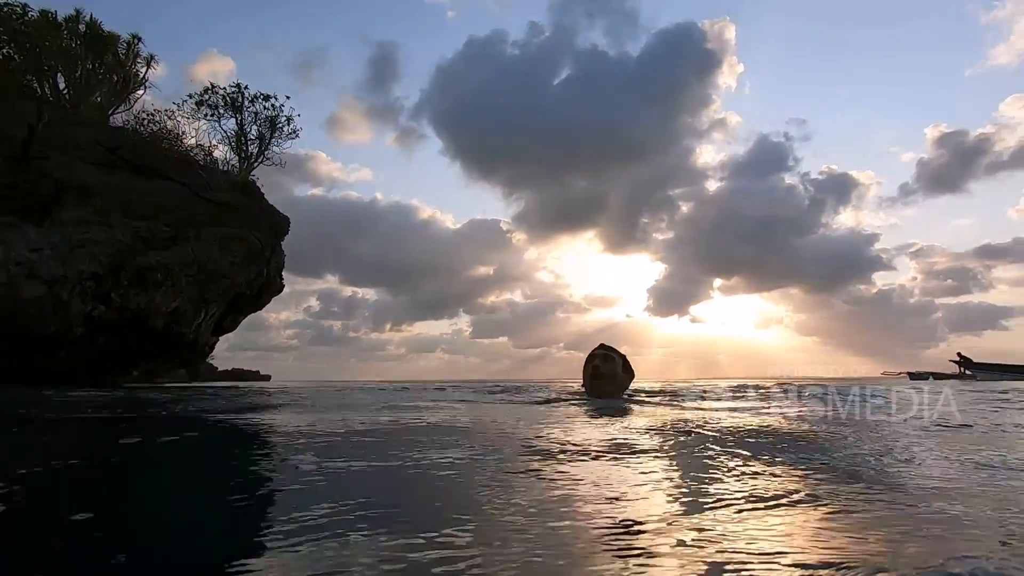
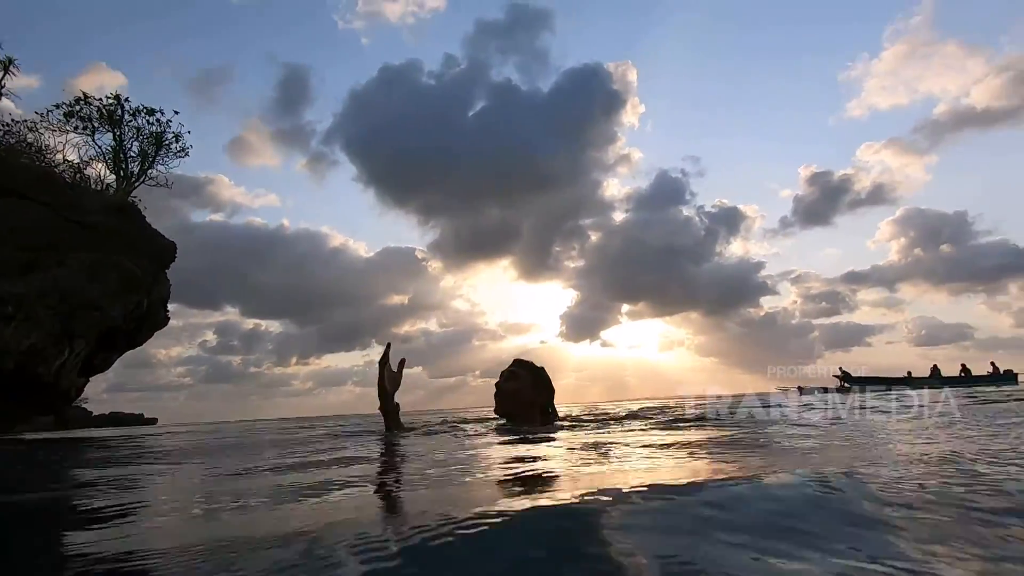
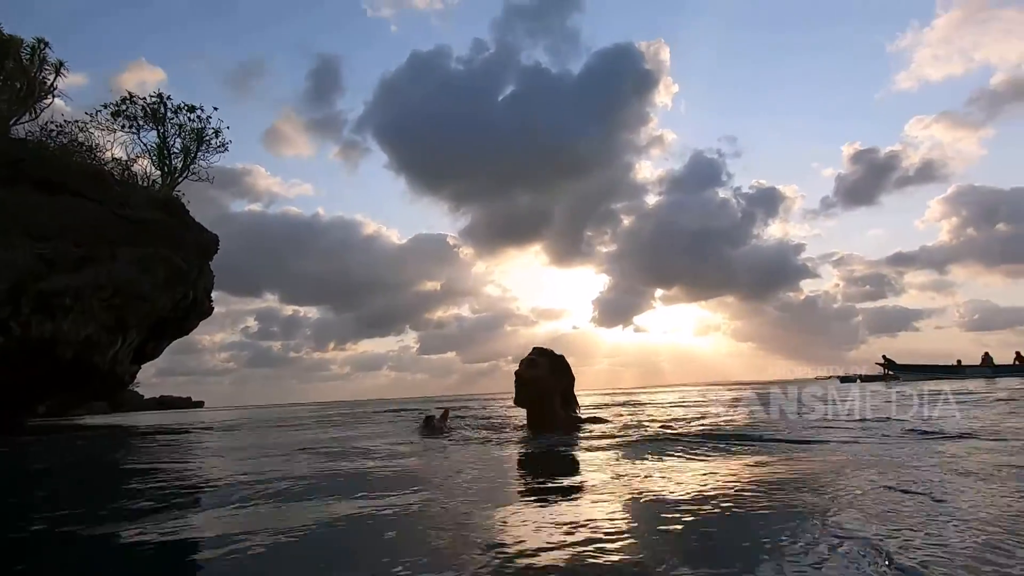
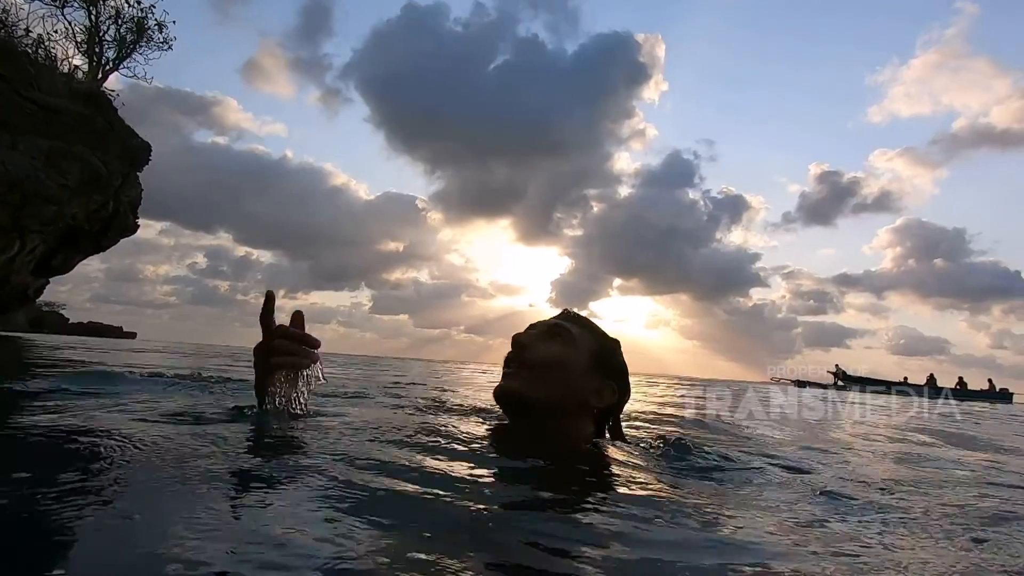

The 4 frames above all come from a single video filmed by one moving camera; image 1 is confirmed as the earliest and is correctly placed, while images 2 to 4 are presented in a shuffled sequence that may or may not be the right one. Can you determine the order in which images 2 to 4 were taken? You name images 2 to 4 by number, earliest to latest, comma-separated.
3, 2, 4
